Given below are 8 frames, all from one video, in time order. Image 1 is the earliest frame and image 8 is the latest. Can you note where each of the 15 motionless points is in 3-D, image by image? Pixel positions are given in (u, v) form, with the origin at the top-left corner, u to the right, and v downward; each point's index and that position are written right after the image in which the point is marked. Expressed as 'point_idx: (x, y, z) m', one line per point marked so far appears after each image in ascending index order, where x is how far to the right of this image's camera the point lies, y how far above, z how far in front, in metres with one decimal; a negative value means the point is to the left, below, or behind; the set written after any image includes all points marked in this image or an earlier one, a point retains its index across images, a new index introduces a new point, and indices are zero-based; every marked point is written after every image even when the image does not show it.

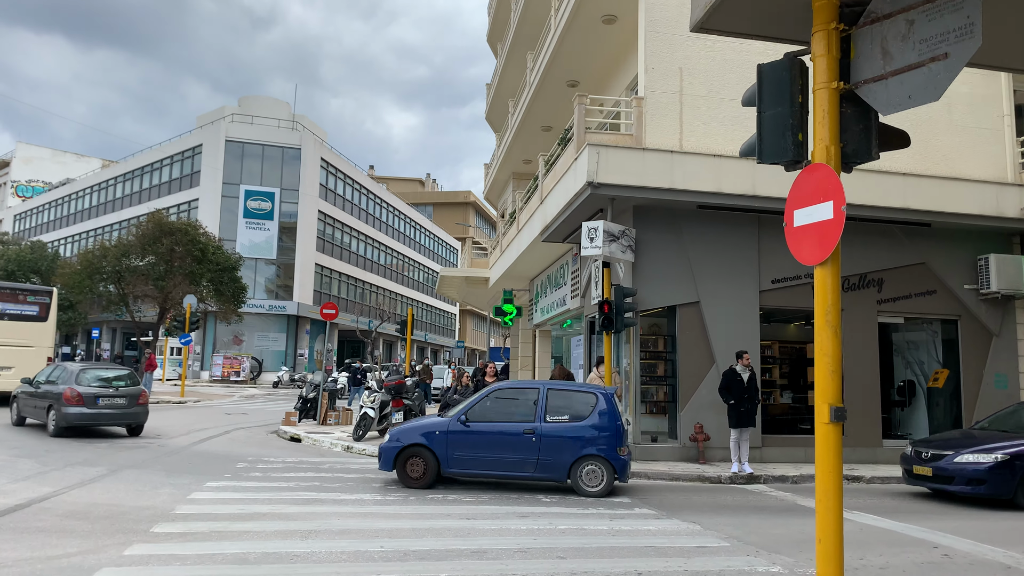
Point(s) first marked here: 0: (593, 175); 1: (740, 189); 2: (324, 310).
0: (+1.2, +1.6, +11.7) m
1: (+3.5, +1.5, +12.3) m
2: (-4.4, -0.5, +18.4) m
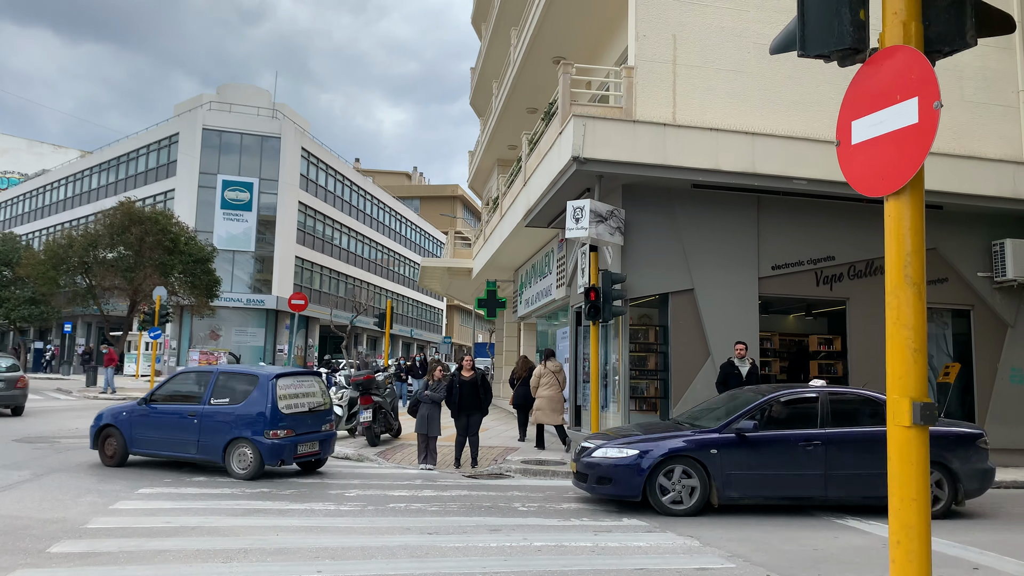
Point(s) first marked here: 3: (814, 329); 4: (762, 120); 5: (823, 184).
0: (+0.9, +1.8, +10.7) m
1: (+3.2, +1.7, +11.2) m
2: (-4.8, -0.3, +17.3) m
3: (+4.5, -0.6, +12.3) m
4: (+3.7, +2.5, +12.0) m
5: (+4.5, +1.5, +11.6) m
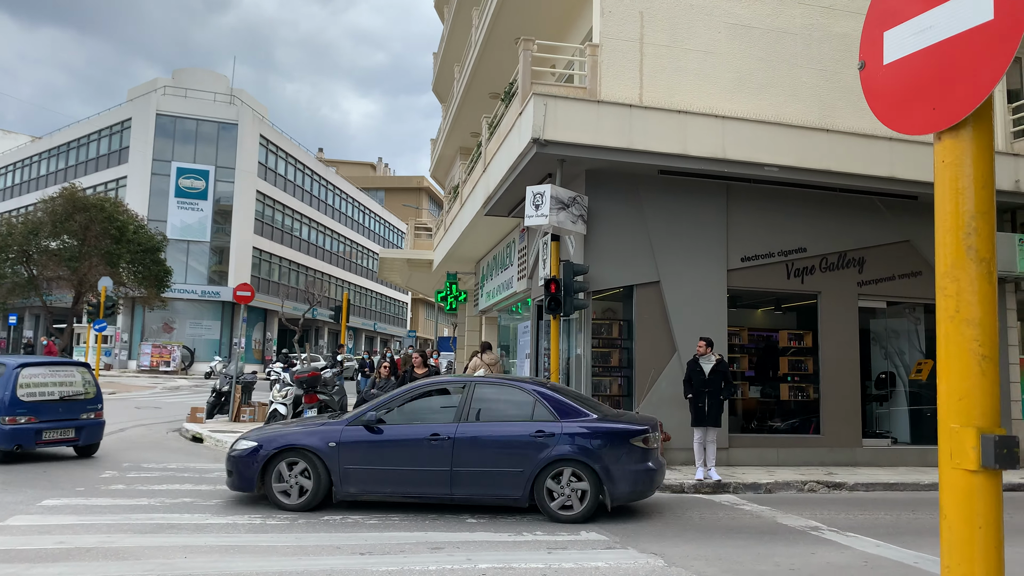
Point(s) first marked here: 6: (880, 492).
0: (+0.3, +1.9, +10.0) m
1: (+2.6, +1.8, +10.6) m
2: (-5.6, -0.1, +16.4) m
3: (+3.9, -0.5, +11.8) m
4: (+3.1, +2.6, +11.4) m
5: (+3.9, +1.6, +11.0) m
6: (+4.4, -2.4, +9.7) m
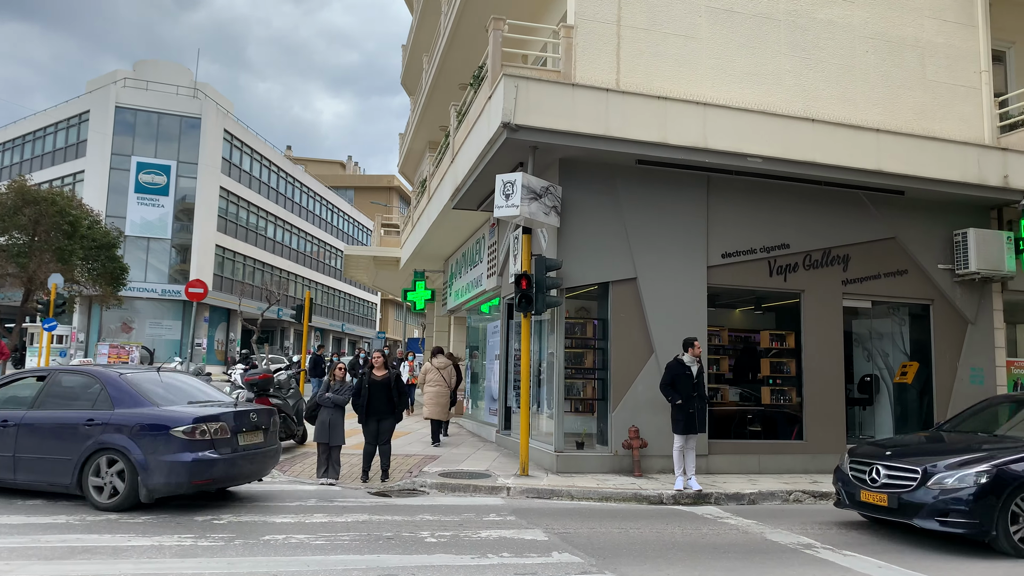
0: (0.0, +2.0, +9.3) m
1: (+2.2, +1.8, +10.0) m
2: (-6.2, 0.0, +15.5) m
3: (+3.5, -0.5, +11.2) m
4: (+2.7, +2.6, +10.8) m
5: (+3.5, +1.6, +10.5) m
6: (+4.0, -2.4, +9.1) m
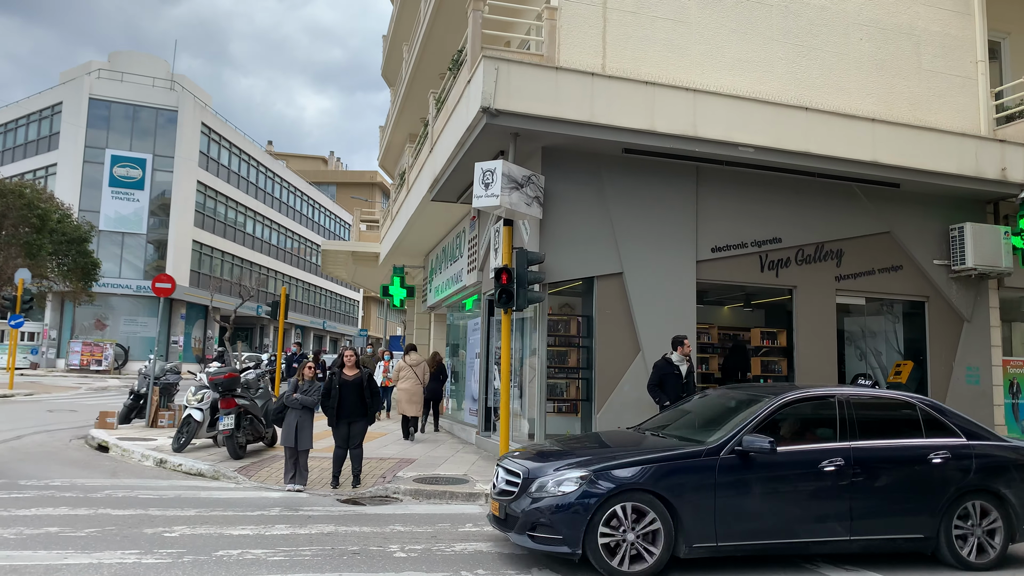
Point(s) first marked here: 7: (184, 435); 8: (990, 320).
0: (-0.2, +2.1, +8.8) m
1: (+2.0, +1.9, +9.5) m
2: (-6.5, +0.1, +14.8) m
3: (+3.2, -0.5, +10.7) m
4: (+2.4, +2.7, +10.3) m
5: (+3.2, +1.7, +10.0) m
6: (+3.8, -2.4, +8.7) m
7: (-4.2, -1.9, +10.3) m
8: (+6.9, -0.5, +11.7) m
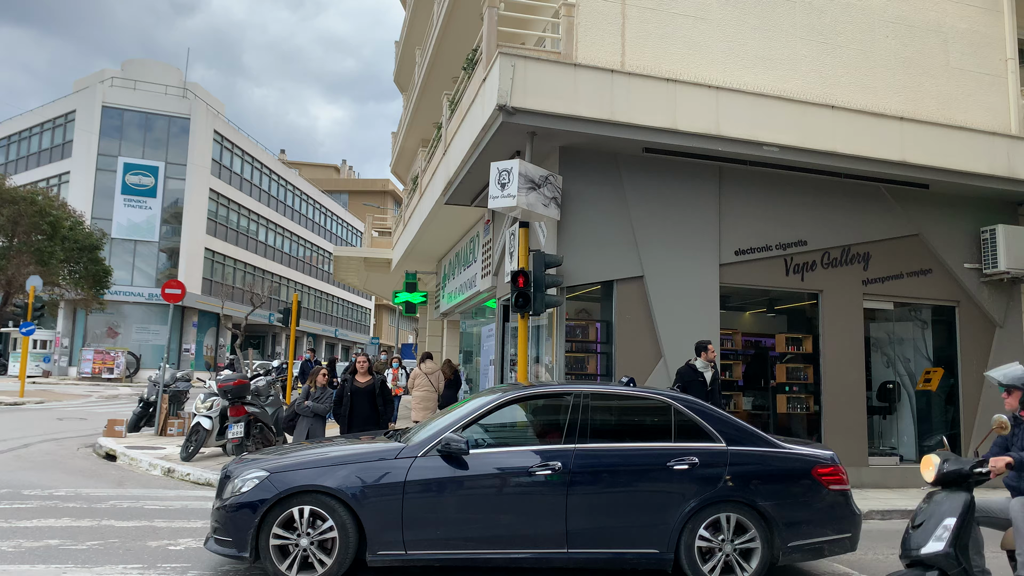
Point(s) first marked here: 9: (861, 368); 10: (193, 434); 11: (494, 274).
0: (-0.1, +2.0, +8.5) m
1: (+2.2, +1.8, +9.2) m
2: (-6.3, 0.0, +14.6) m
3: (+3.4, -0.5, +10.4) m
4: (+2.6, +2.6, +10.0) m
5: (+3.4, +1.6, +9.7) m
6: (+4.0, -2.4, +8.3) m
7: (-4.0, -1.9, +10.1) m
8: (+7.1, -0.5, +11.3) m
9: (+4.5, -1.0, +10.4) m
10: (-4.1, -1.9, +10.3) m
11: (-0.3, +0.2, +12.1) m
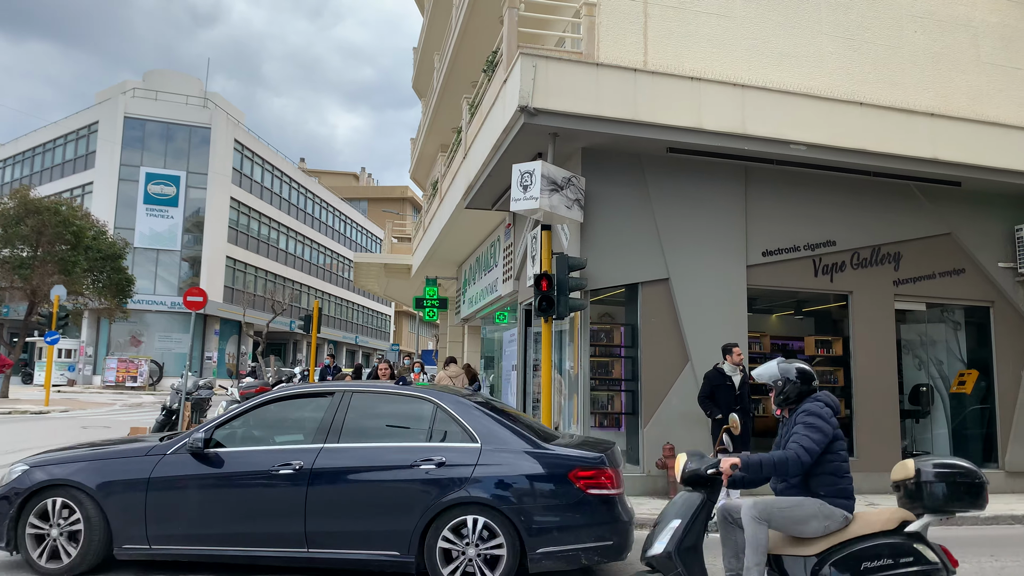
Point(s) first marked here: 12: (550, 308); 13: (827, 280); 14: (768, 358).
0: (+0.2, +2.0, +8.4) m
1: (+2.4, +1.8, +9.1) m
2: (-5.9, -0.2, +14.6) m
3: (+3.7, -0.5, +10.2) m
4: (+2.9, +2.6, +9.8) m
5: (+3.7, +1.6, +9.5) m
6: (+4.2, -2.4, +8.1) m
7: (-3.7, -2.0, +10.0) m
8: (+7.5, -0.5, +11.0) m
9: (+4.8, -1.0, +10.1) m
10: (-3.8, -1.9, +10.2) m
11: (+0.1, +0.2, +12.0) m
12: (+0.4, -0.2, +8.3) m
13: (+3.9, +0.1, +10.0) m
14: (+3.2, -0.9, +10.0) m
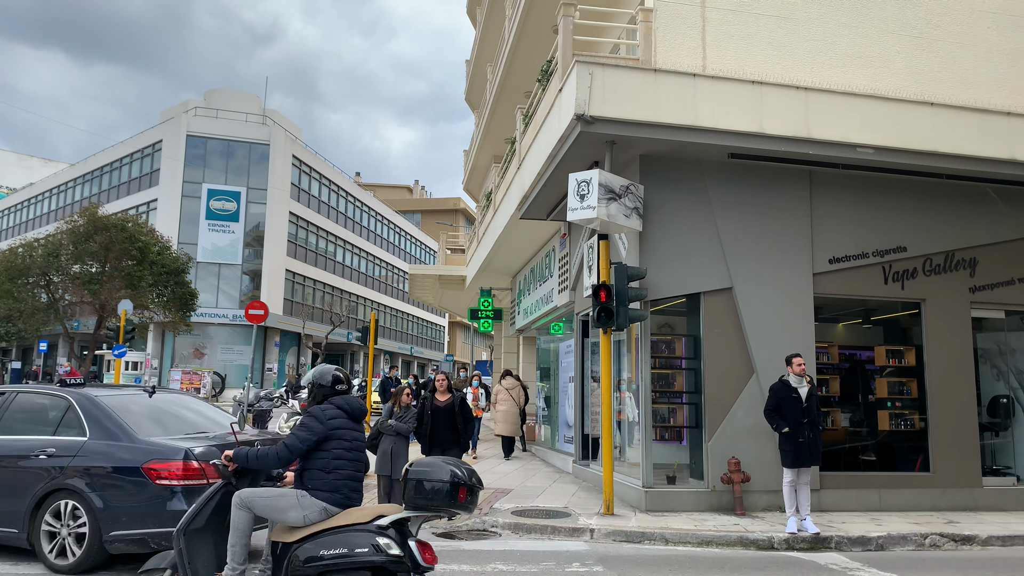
0: (+0.7, +1.9, +8.3) m
1: (+3.0, +1.7, +8.8) m
2: (-4.8, -0.4, +14.9) m
3: (+4.4, -0.6, +9.8) m
4: (+3.5, +2.5, +9.5) m
5: (+4.3, +1.5, +9.1) m
6: (+4.8, -2.5, +7.6) m
7: (-3.0, -2.2, +10.1) m
8: (+8.2, -0.6, +10.3) m
9: (+5.5, -1.1, +9.7) m
10: (-3.0, -2.1, +10.3) m
11: (+0.9, 0.0, +11.8) m
12: (+1.0, -0.3, +8.2) m
13: (+4.6, 0.0, +9.6) m
14: (+3.9, -1.0, +9.6) m
